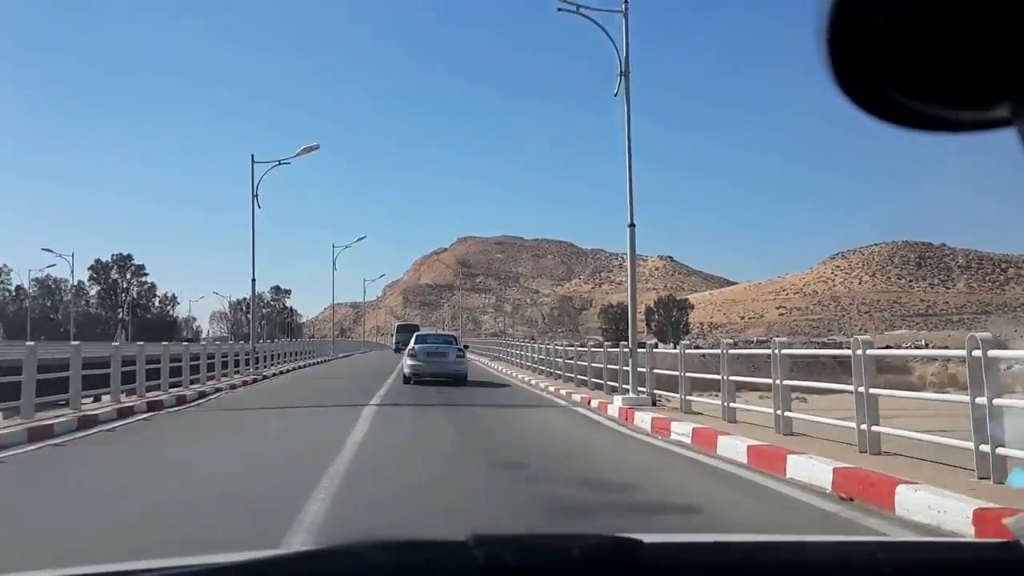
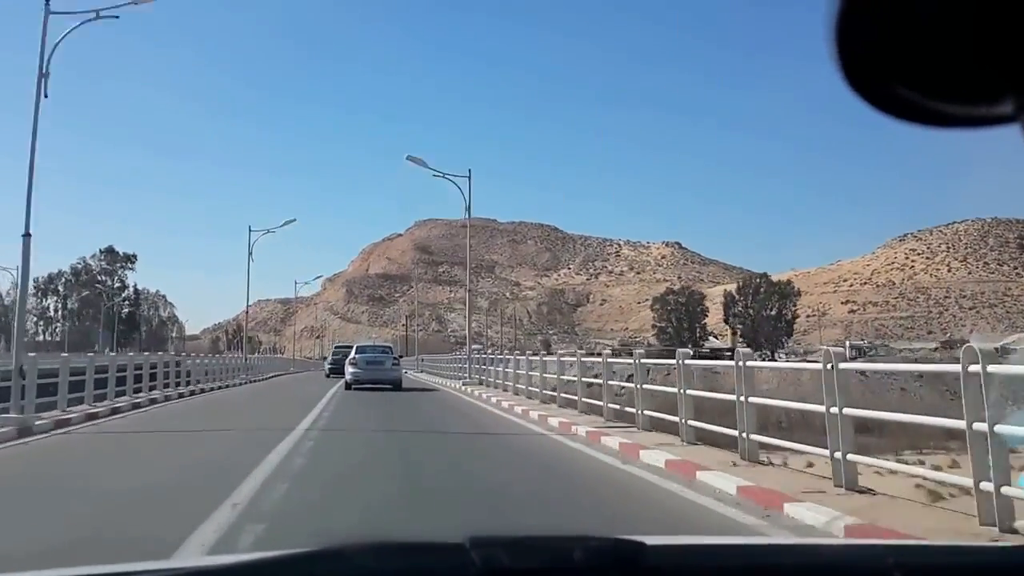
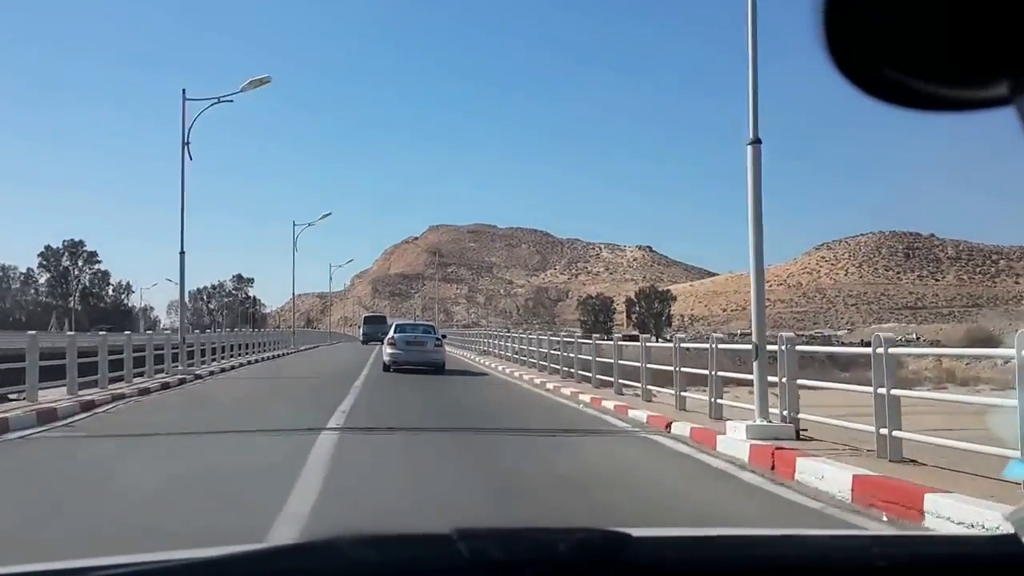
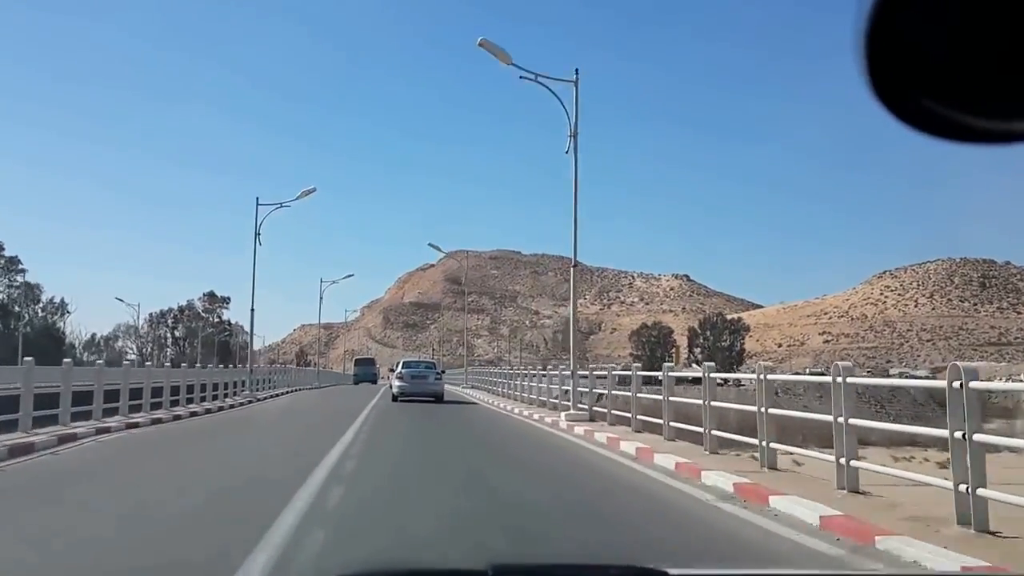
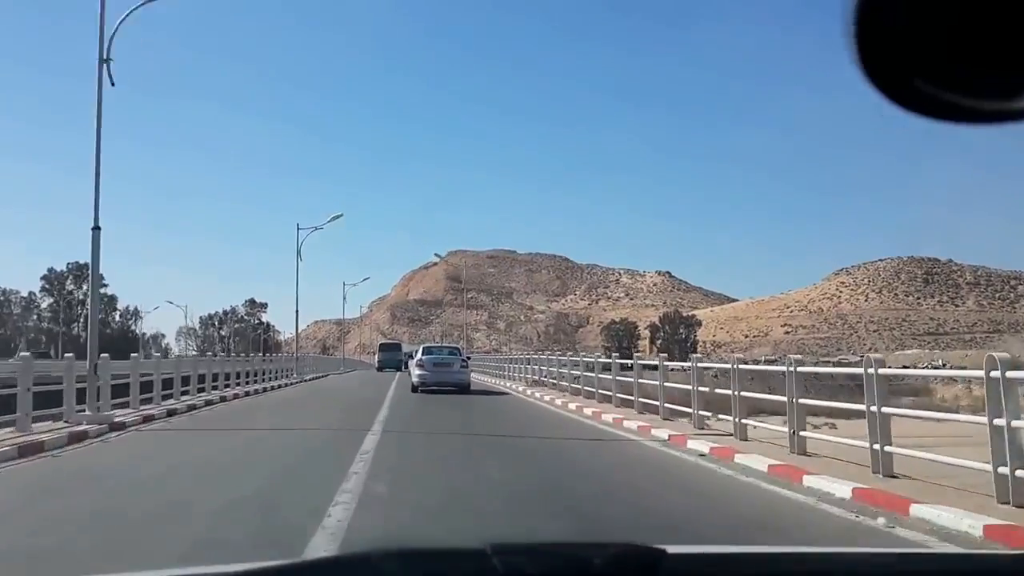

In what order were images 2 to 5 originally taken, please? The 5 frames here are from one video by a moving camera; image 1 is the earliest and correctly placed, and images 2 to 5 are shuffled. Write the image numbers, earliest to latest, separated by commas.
3, 5, 4, 2
